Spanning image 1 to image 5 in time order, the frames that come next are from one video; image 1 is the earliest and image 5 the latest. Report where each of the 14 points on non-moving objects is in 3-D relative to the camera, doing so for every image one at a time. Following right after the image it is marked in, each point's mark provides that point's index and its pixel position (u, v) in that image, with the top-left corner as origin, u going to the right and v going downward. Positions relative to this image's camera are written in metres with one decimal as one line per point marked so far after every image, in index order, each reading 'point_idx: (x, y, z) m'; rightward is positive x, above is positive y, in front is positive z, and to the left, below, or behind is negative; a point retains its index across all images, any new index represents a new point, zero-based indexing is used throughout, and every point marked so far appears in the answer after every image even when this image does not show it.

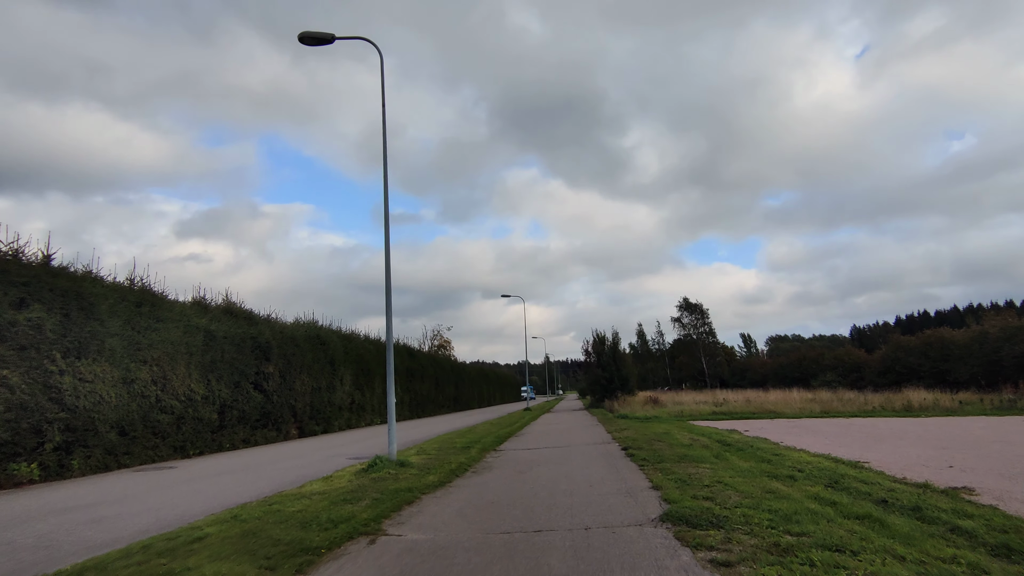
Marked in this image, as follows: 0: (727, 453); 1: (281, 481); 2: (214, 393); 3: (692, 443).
0: (+4.5, -3.4, +11.5) m
1: (-4.3, -3.6, +10.3) m
2: (-8.9, -3.1, +16.5) m
3: (+4.4, -3.7, +13.4) m
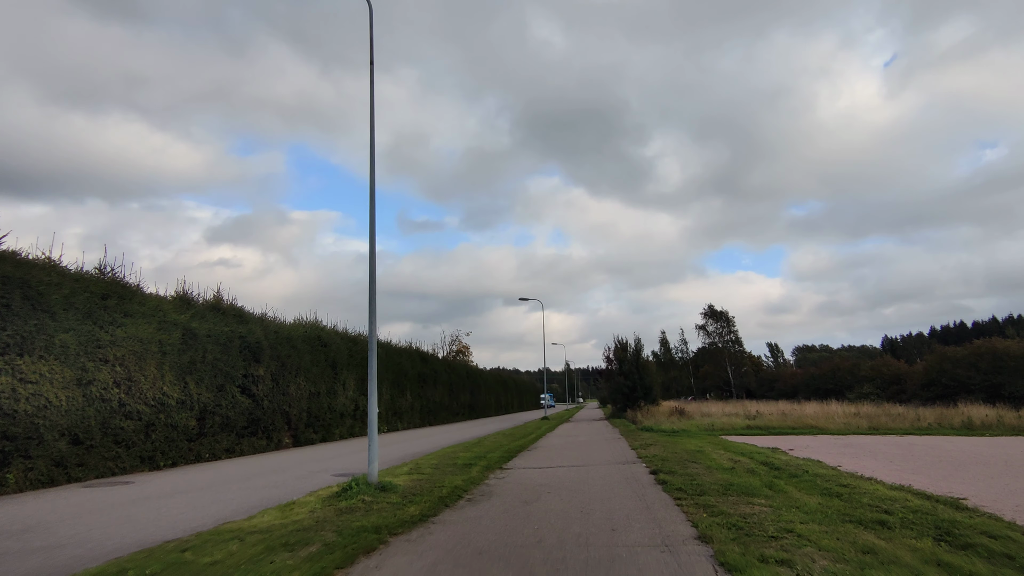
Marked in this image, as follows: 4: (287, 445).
0: (+4.6, -3.3, +9.4) m
1: (-4.2, -3.4, +8.5) m
2: (-8.6, -2.9, +14.9) m
3: (+4.5, -3.6, +11.2) m
4: (-7.9, -5.5, +19.4) m
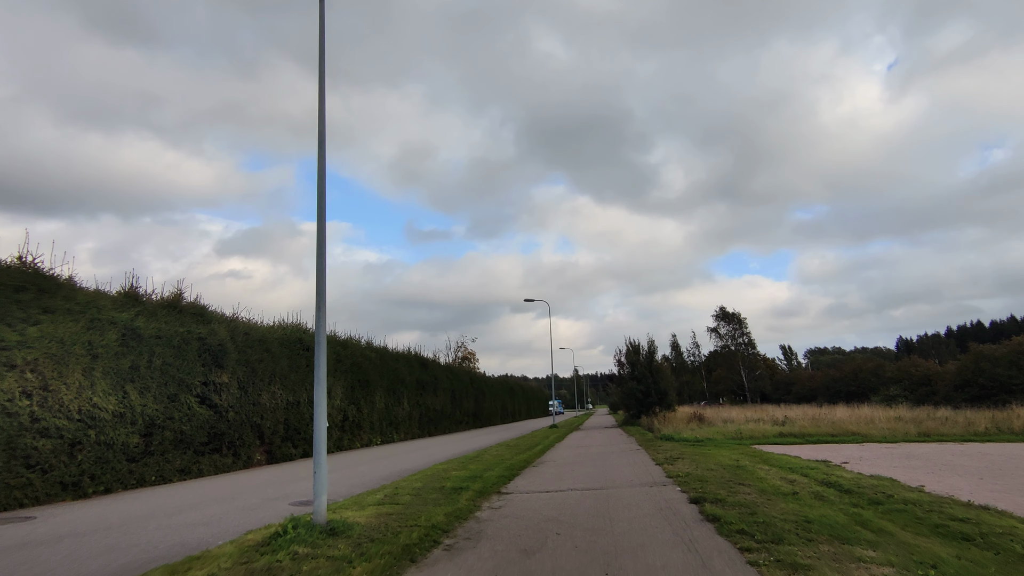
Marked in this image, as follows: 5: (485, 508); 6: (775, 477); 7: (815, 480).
0: (+4.5, -2.9, +7.0) m
1: (-4.3, -3.0, +6.1) m
2: (-8.6, -2.7, +12.6) m
3: (+4.5, -3.2, +8.8) m
4: (-7.8, -5.4, +17.1) m
5: (-0.4, -3.5, +8.7) m
6: (+4.9, -3.6, +10.4) m
7: (+5.5, -3.5, +10.1) m
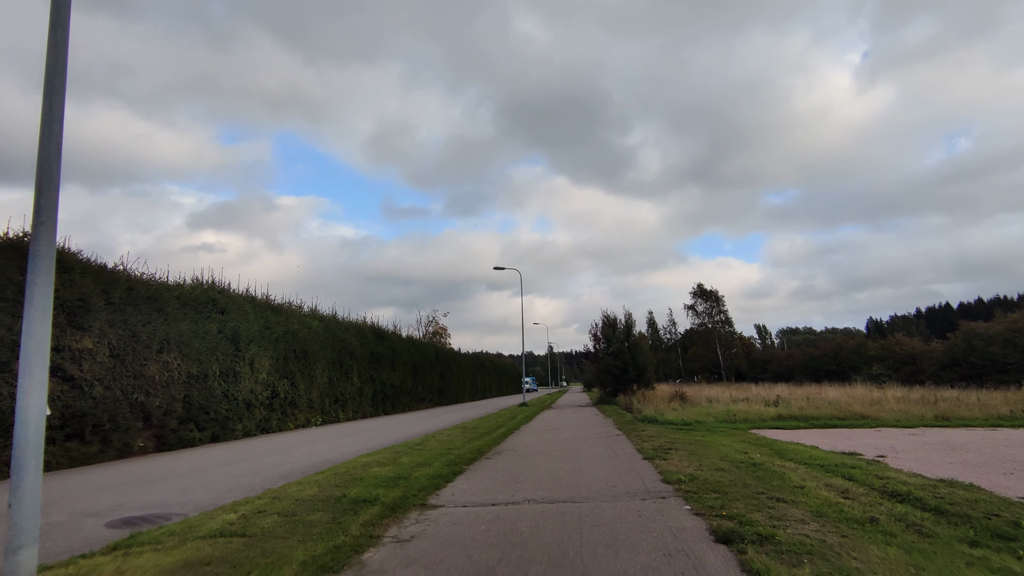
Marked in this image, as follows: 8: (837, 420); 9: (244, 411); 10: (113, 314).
0: (+3.8, -2.0, +3.9) m
1: (-5.0, -2.1, +2.7) m
2: (-9.5, -1.5, +8.9) m
3: (+3.7, -2.3, +5.7) m
4: (-8.9, -4.0, +13.5) m
5: (-1.2, -2.5, +5.5) m
6: (+4.0, -2.6, +7.4) m
7: (+4.6, -2.6, +7.1) m
8: (+10.4, -4.2, +17.7) m
9: (-8.4, -3.9, +17.5) m
10: (-9.2, -0.6, +12.9) m
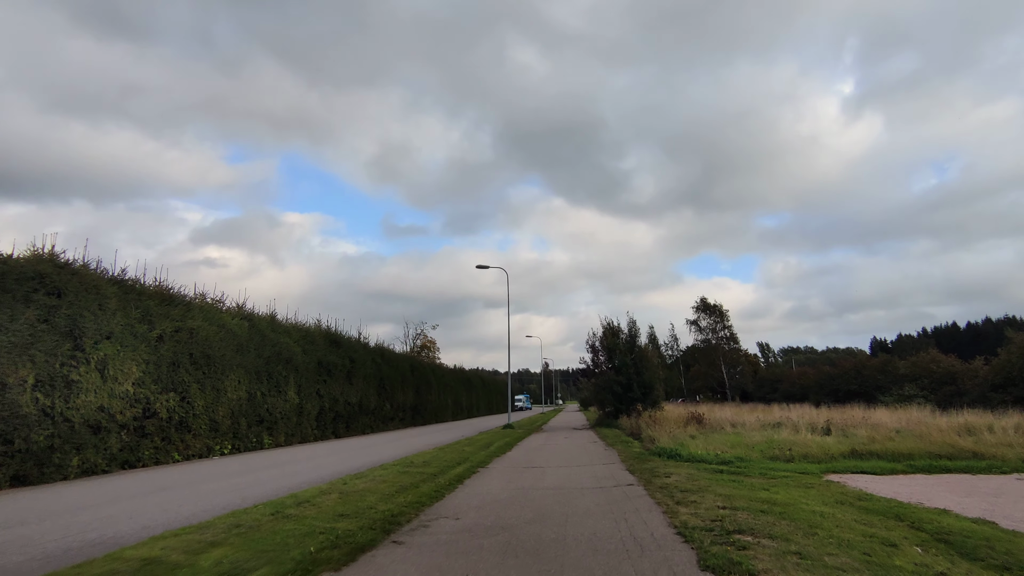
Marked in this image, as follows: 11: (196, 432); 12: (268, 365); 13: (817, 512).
0: (+3.0, -1.1, -1.4) m
1: (-5.7, -1.1, -2.6) m
2: (-10.3, -0.6, +3.6) m
3: (+2.9, -1.5, +0.4) m
4: (-9.7, -3.2, +8.1) m
5: (-2.0, -1.6, +0.1) m
6: (+3.3, -1.8, +2.1) m
7: (+3.9, -1.8, +1.8) m
8: (+9.5, -3.8, +12.4) m
9: (-9.2, -3.2, +12.0) m
10: (-10.0, +0.2, +7.6) m
11: (-8.9, -4.1, +15.7) m
12: (-8.8, -2.7, +20.0) m
13: (+3.9, -2.9, +7.2) m
